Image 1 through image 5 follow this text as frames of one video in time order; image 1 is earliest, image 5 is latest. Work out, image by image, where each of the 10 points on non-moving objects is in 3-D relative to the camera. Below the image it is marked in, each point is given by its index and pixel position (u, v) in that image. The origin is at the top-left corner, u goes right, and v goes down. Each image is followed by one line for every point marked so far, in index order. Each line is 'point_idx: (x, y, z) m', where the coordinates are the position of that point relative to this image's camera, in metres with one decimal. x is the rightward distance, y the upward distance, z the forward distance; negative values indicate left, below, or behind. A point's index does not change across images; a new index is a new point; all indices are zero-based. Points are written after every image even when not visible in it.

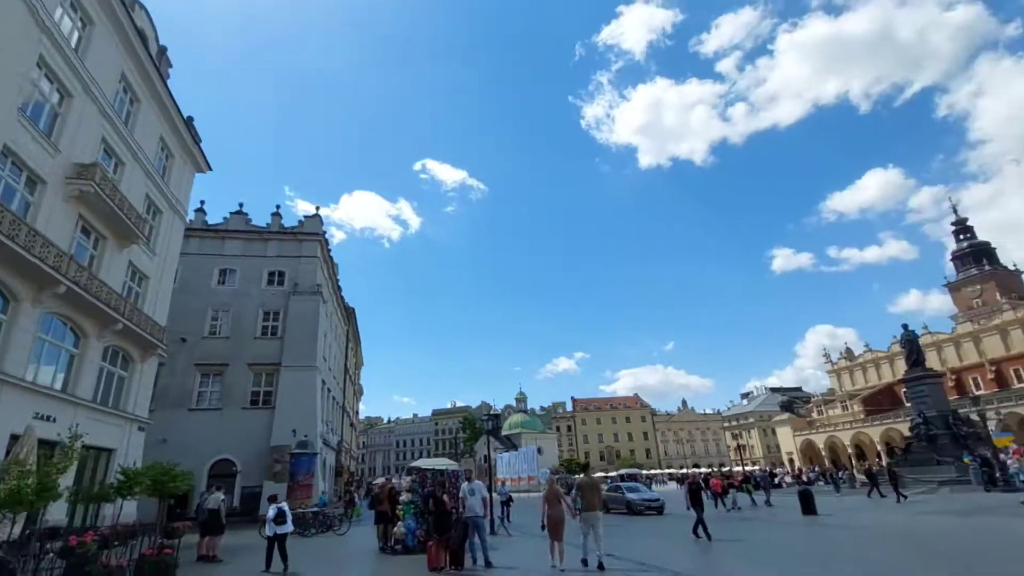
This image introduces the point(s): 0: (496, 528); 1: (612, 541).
0: (-0.5, -7.2, +15.4) m
1: (+2.7, -6.5, +13.1) m
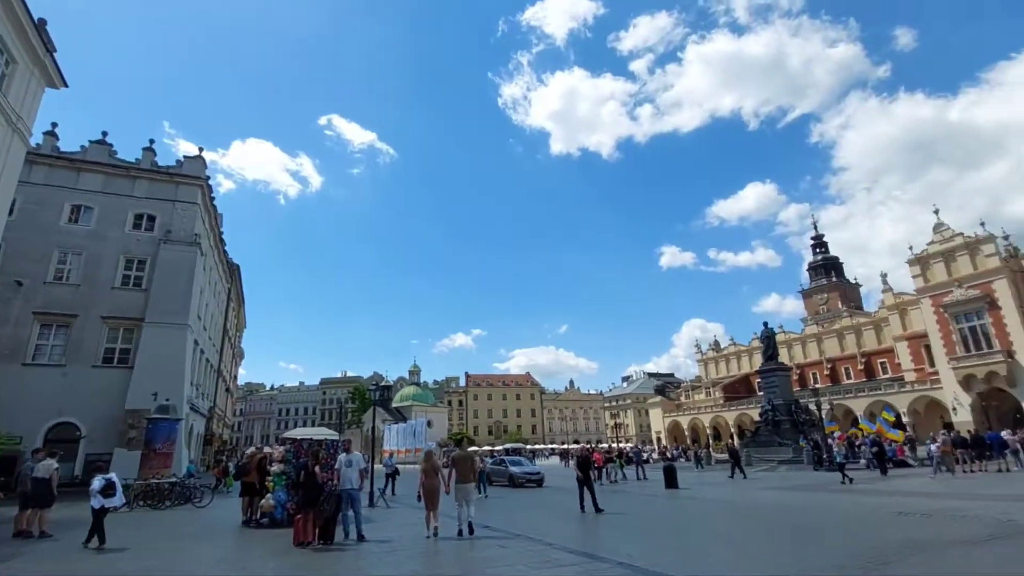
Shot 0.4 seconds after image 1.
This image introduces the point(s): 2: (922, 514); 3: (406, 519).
0: (-4.0, -6.2, +14.9) m
1: (-0.4, -5.9, +13.3) m
2: (+9.3, -5.2, +11.6) m
3: (-2.6, -5.4, +12.0) m
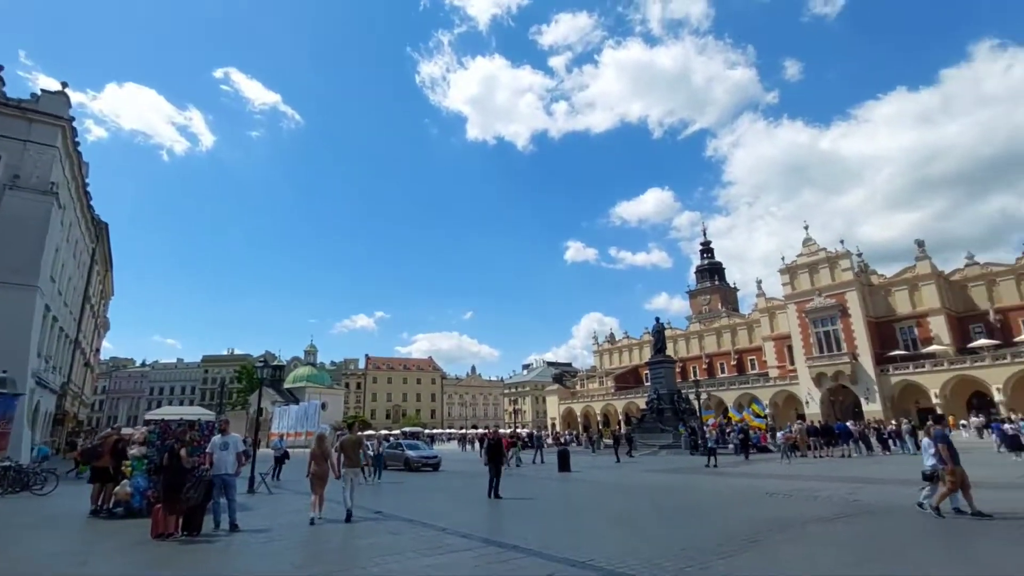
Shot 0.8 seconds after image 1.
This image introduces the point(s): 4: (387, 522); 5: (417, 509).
0: (-7.0, -5.3, +13.8) m
1: (-3.1, -5.3, +12.8) m
2: (+6.8, -5.2, +12.8) m
3: (-4.9, -4.8, +11.2) m
4: (-2.3, -4.4, +9.5) m
5: (-2.0, -4.8, +11.1) m
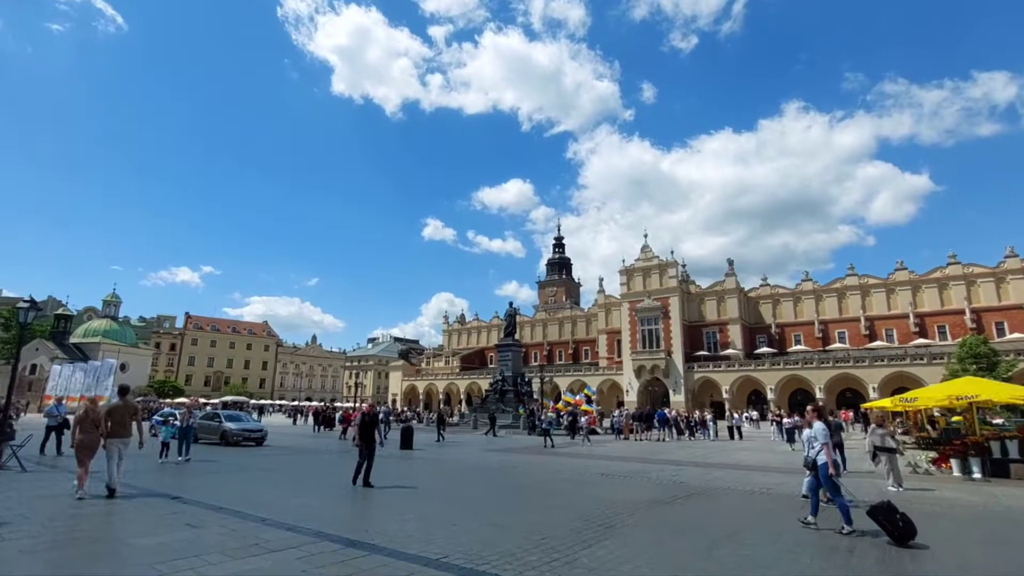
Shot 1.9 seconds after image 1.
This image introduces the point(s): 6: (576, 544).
0: (-10.7, -3.6, +10.6) m
1: (-6.7, -4.0, +10.7) m
2: (+2.7, -5.0, +13.6) m
3: (-7.9, -3.4, +8.7) m
4: (-5.0, -3.4, +7.8) m
5: (-5.1, -3.8, +9.4) m
6: (+0.7, -2.9, +6.0) m
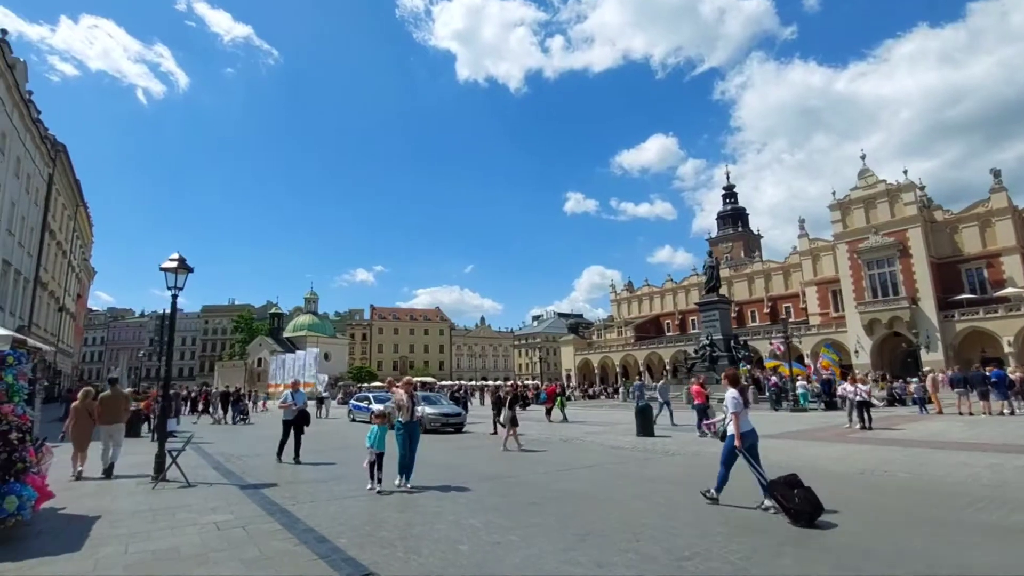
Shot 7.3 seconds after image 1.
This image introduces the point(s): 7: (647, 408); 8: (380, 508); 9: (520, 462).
0: (-4.9, -2.9, +7.6) m
1: (-1.0, -2.9, +6.6) m
2: (+8.9, -2.8, +6.6) m
3: (-2.9, -2.5, +4.9) m
4: (-0.3, -2.3, +3.2) m
5: (+0.1, -2.6, +4.8) m
6: (+4.6, -1.4, -0.1) m
7: (+4.7, -4.1, +17.2) m
8: (-1.7, -3.0, +7.1) m
9: (+0.4, -4.2, +12.7) m
